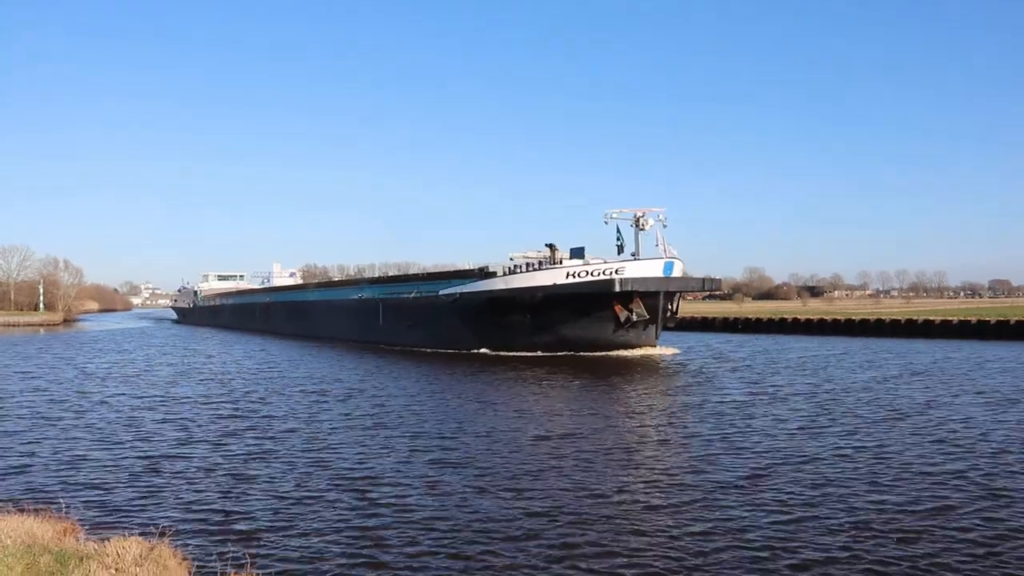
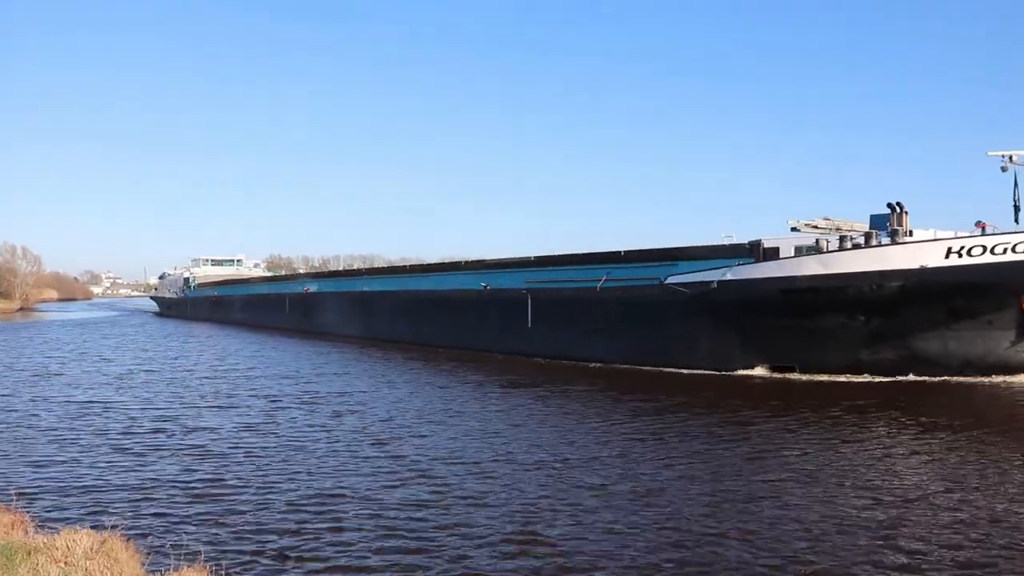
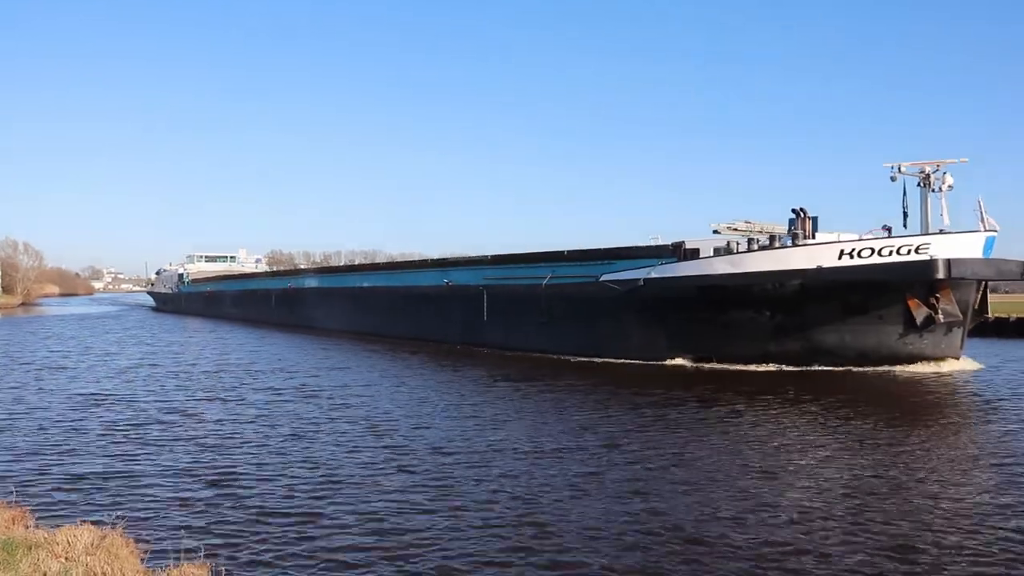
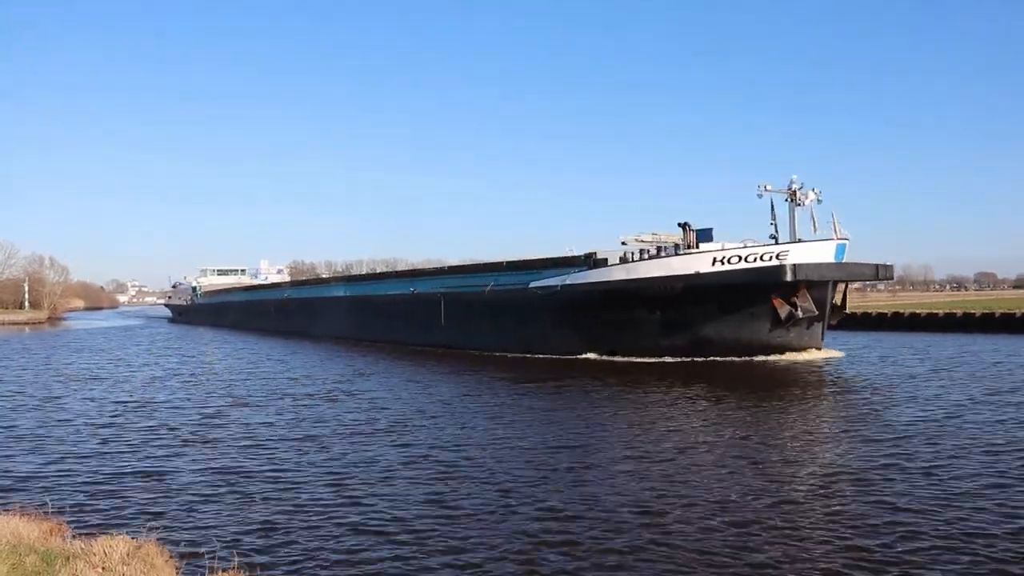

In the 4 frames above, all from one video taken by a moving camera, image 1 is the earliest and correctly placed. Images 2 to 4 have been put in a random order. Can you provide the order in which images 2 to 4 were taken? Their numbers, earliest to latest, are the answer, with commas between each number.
4, 3, 2
